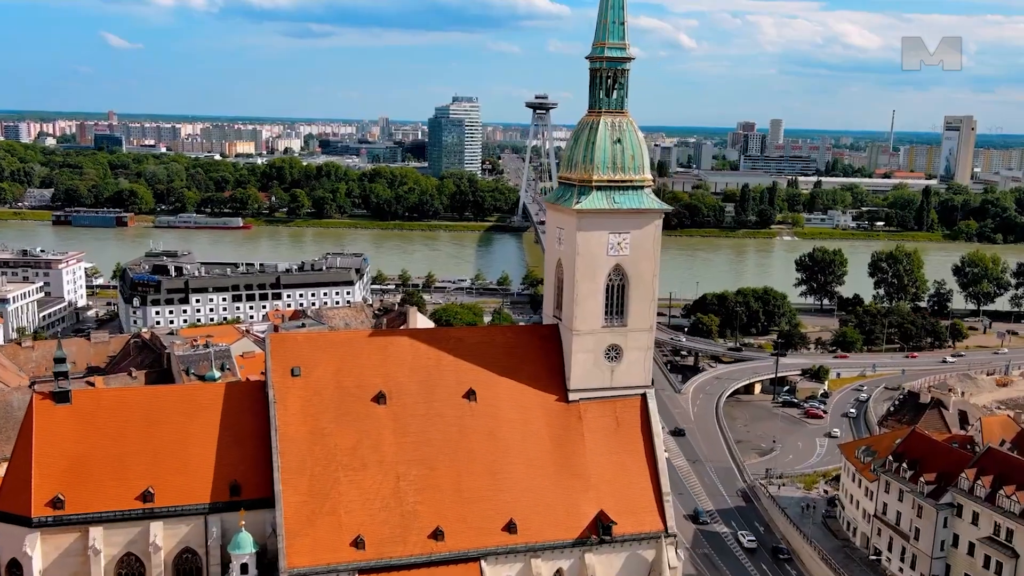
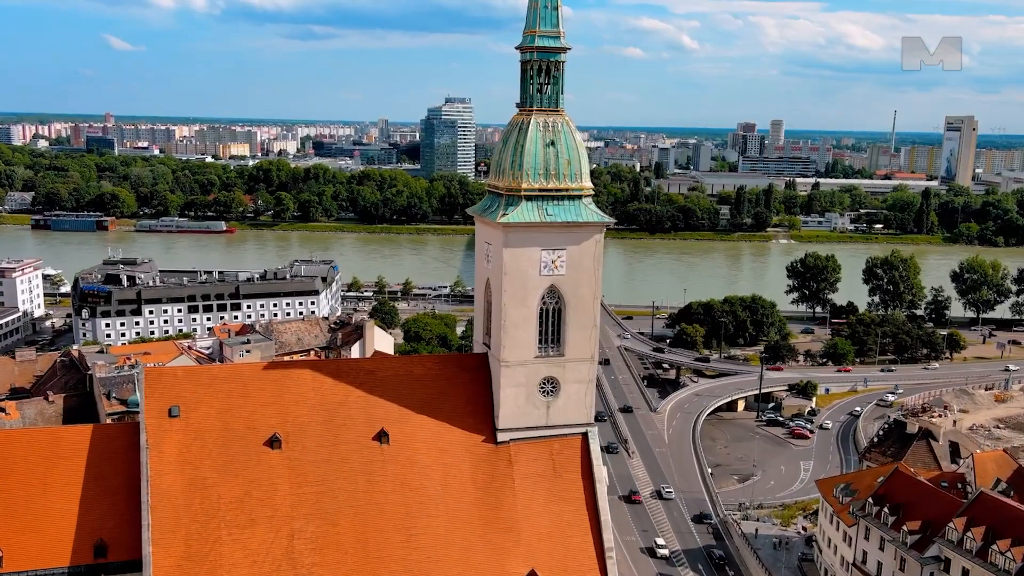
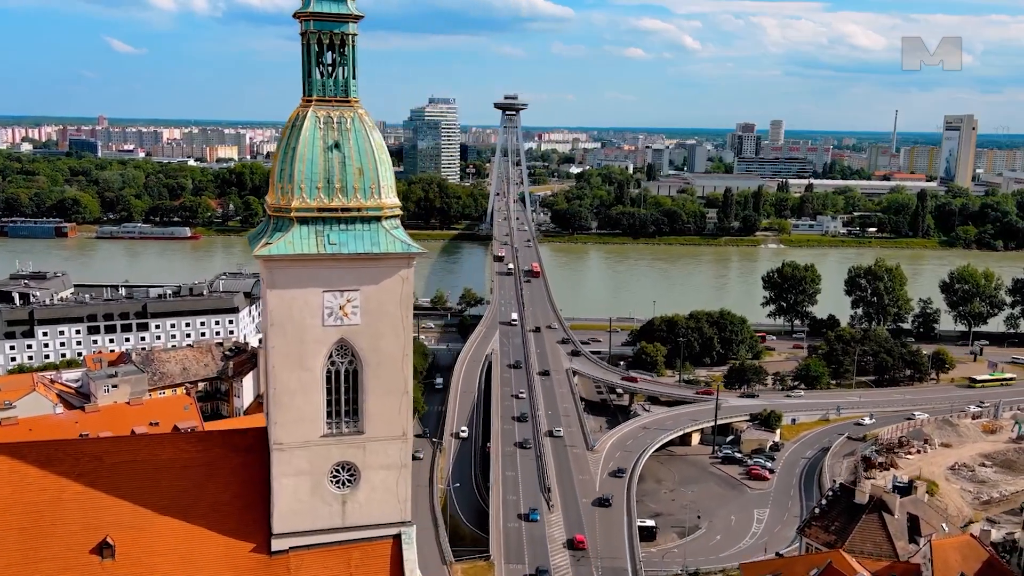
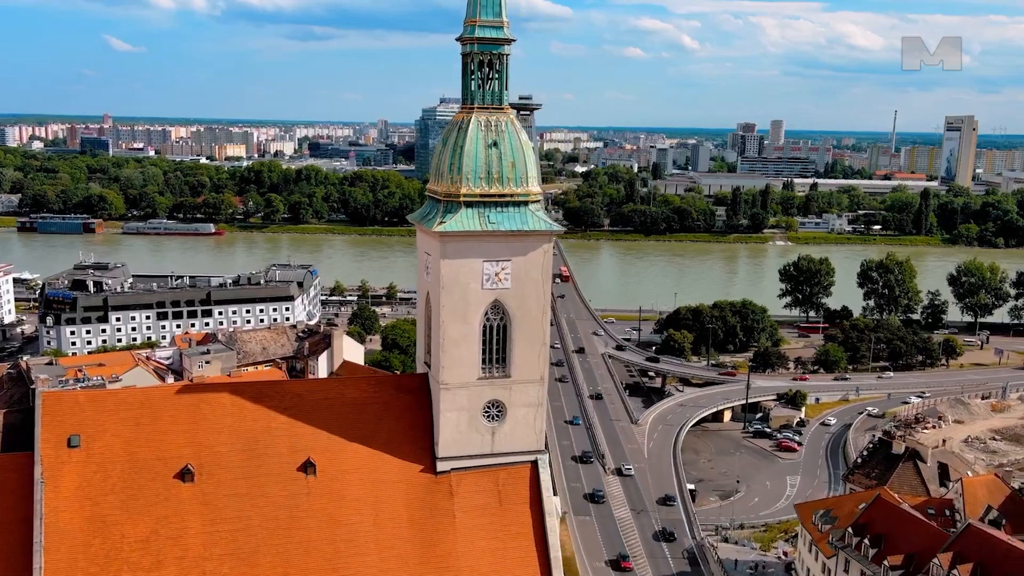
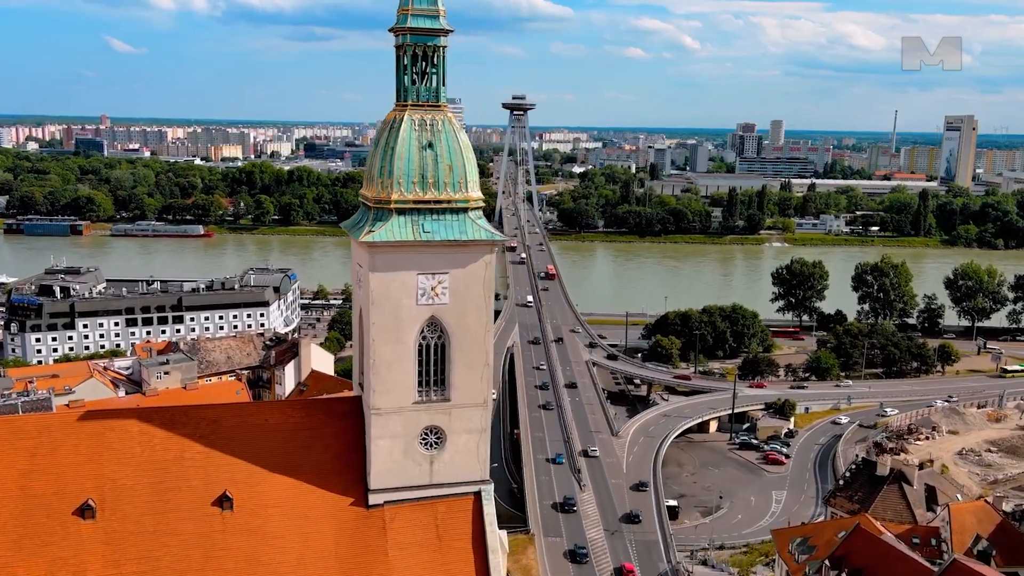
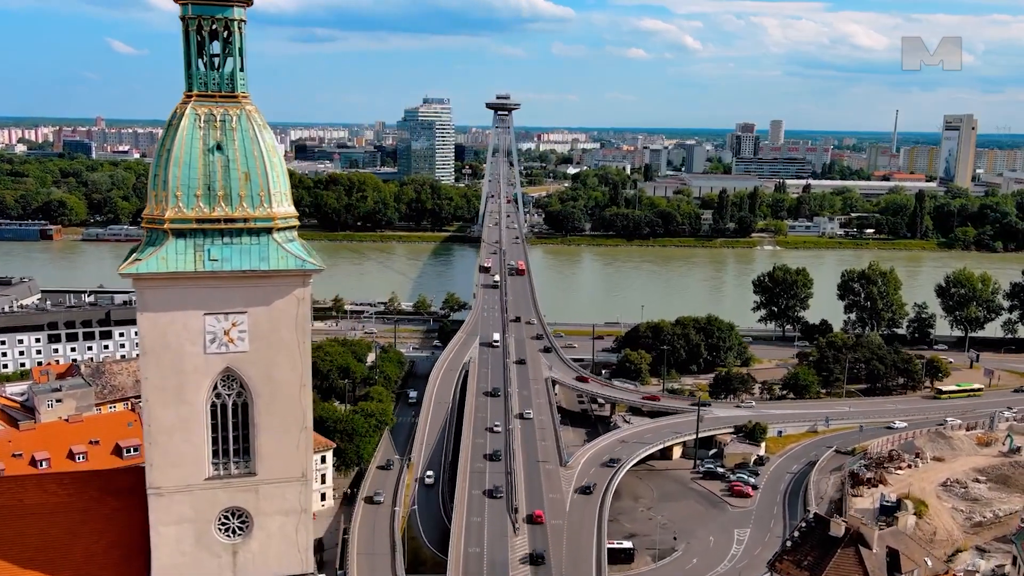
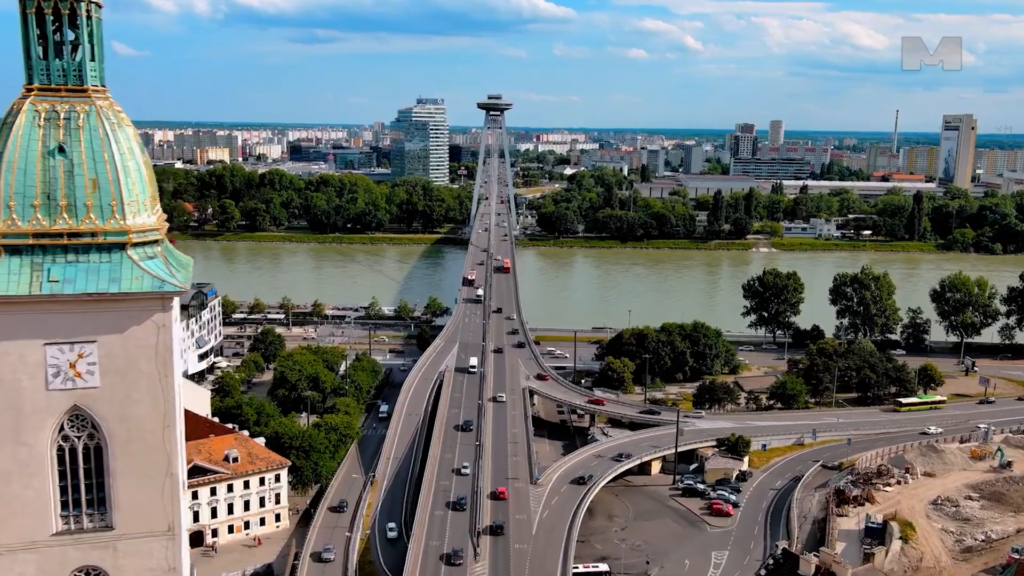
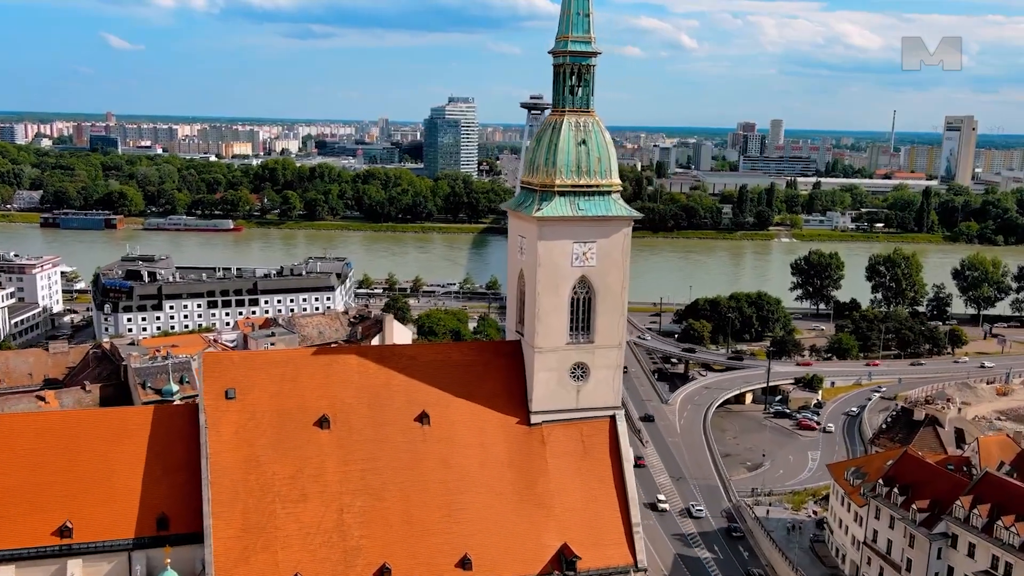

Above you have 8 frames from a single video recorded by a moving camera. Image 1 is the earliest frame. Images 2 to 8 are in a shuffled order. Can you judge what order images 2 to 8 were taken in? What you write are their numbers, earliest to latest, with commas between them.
8, 2, 4, 5, 3, 6, 7
